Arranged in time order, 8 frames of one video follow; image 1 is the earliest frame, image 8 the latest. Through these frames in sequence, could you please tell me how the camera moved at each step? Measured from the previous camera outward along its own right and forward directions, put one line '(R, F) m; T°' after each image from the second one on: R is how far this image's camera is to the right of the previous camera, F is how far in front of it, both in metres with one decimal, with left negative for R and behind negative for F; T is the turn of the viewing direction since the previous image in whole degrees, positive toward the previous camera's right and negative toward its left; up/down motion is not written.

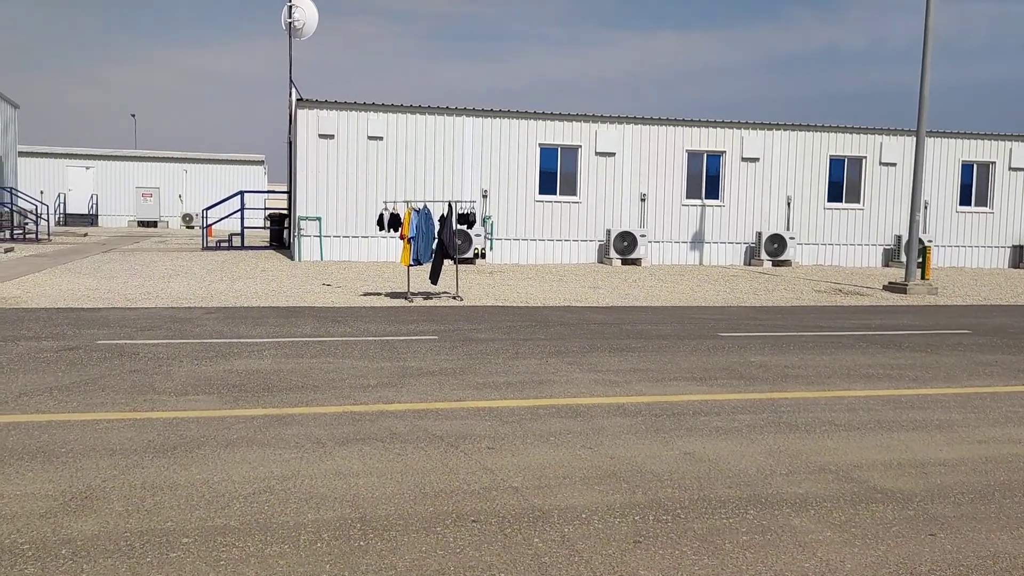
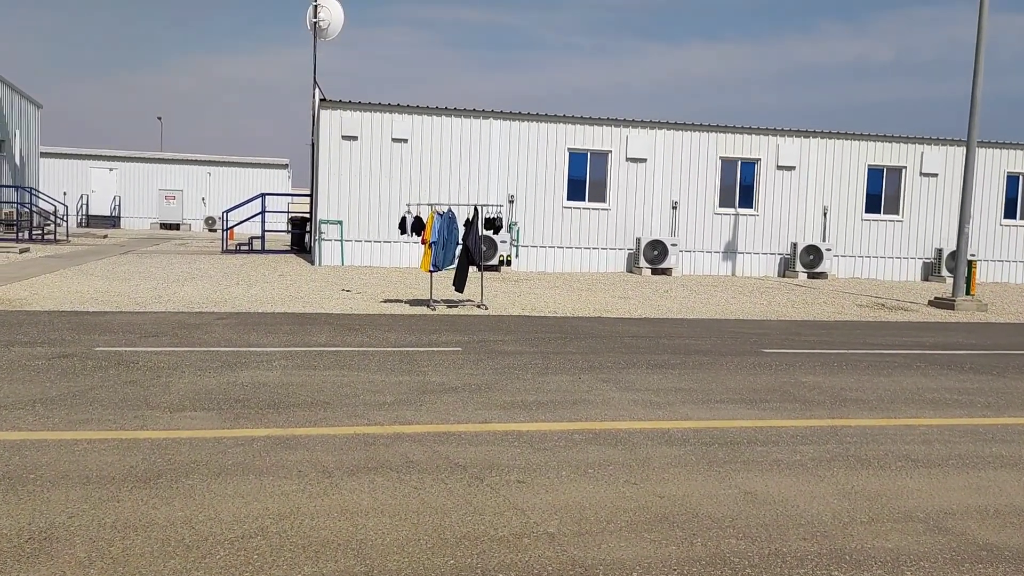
(-0.1, +0.8) m; -1°
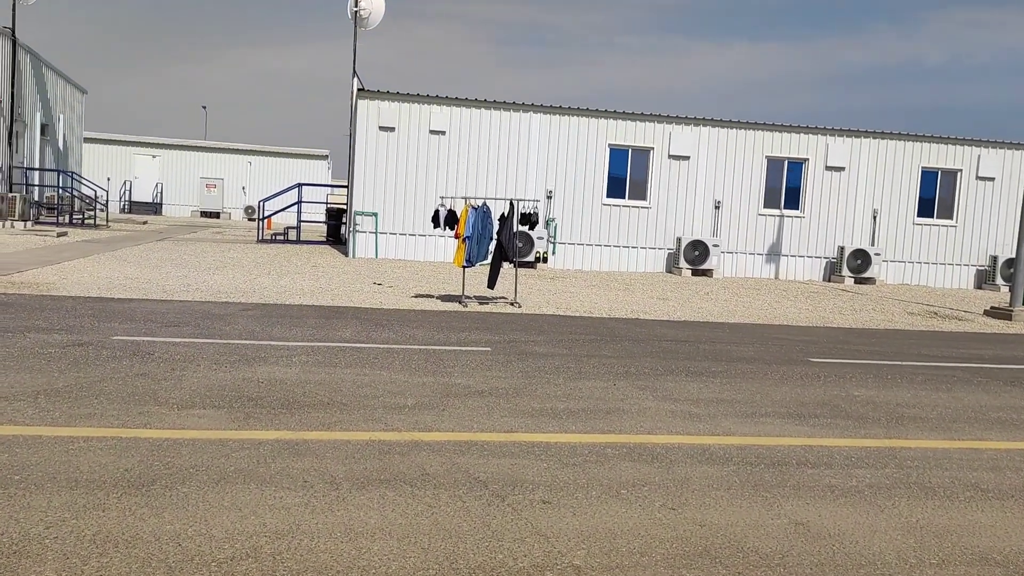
(0.0, +0.5) m; -2°
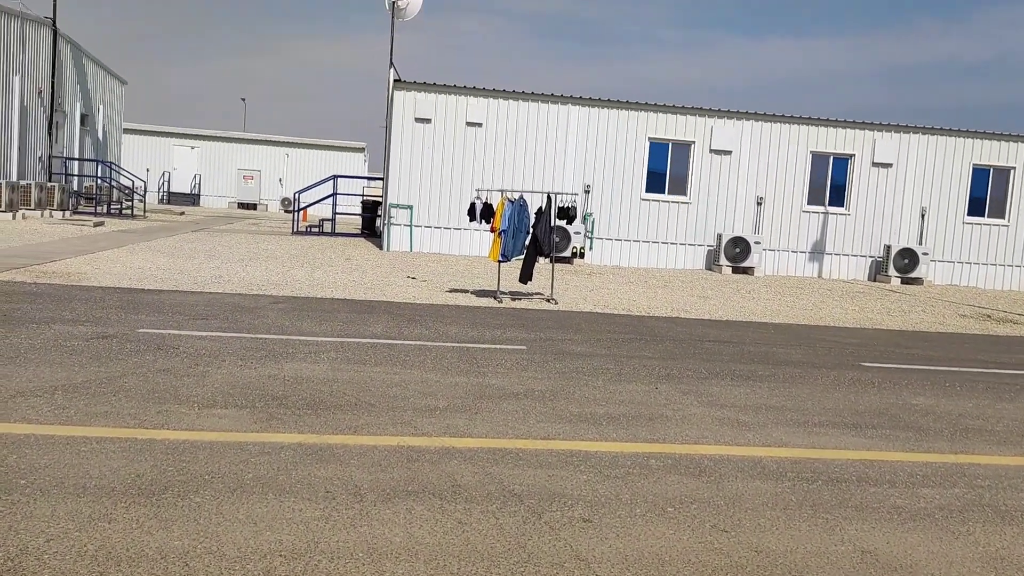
(0.0, +0.4) m; -2°
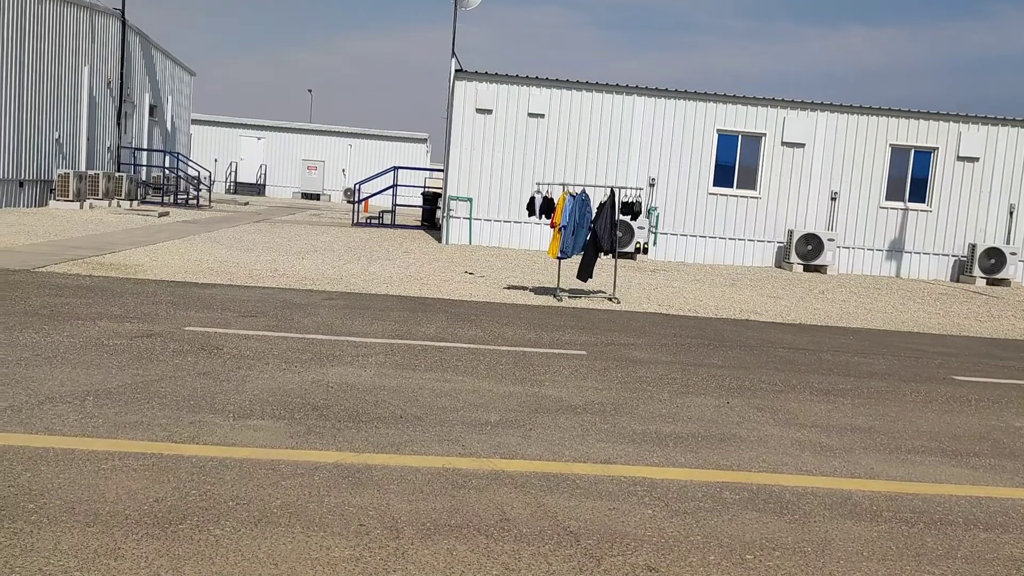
(0.0, +0.5) m; -4°
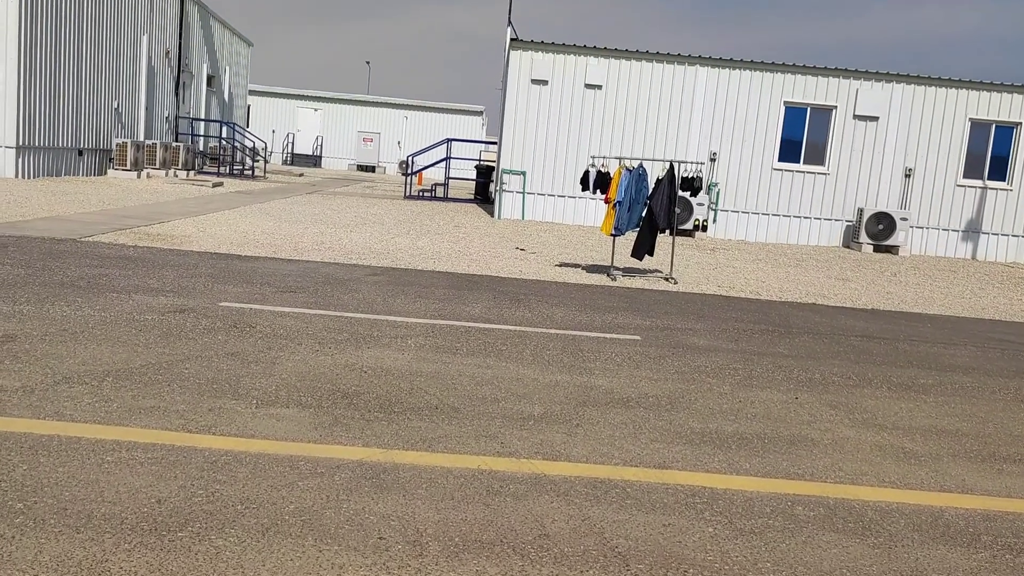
(0.0, +0.5) m; -4°
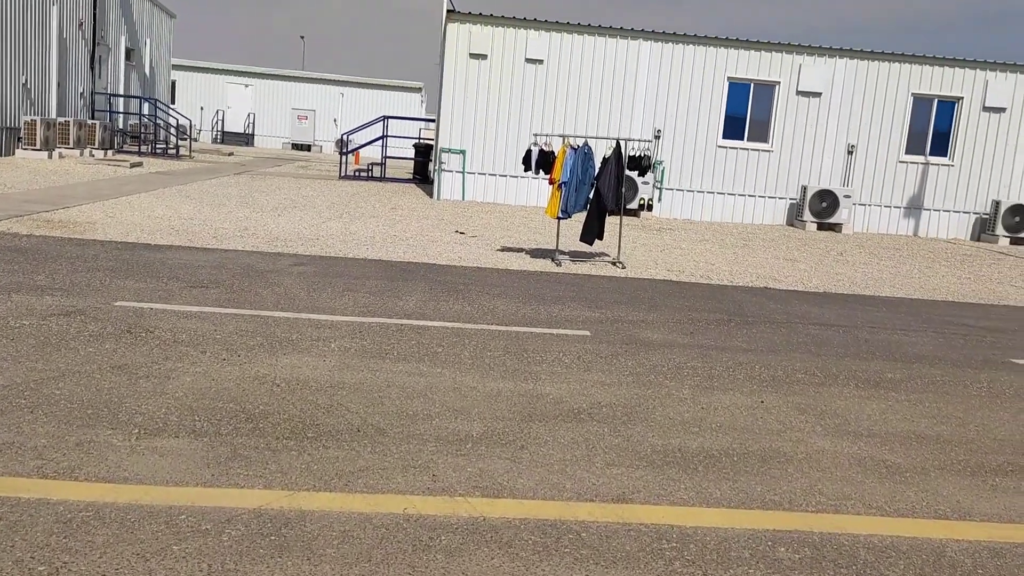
(+0.1, +0.7) m; +4°
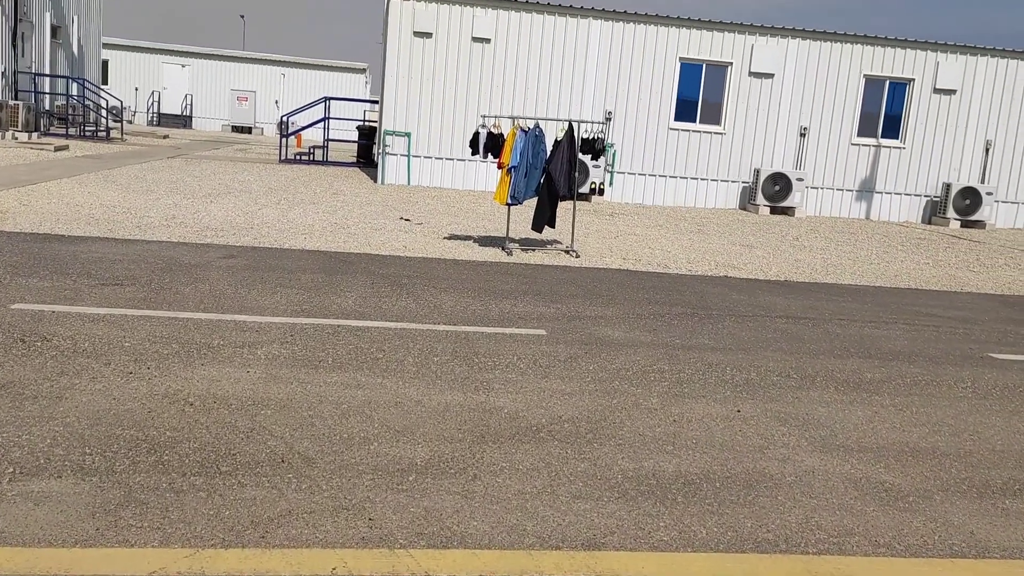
(0.0, +0.6) m; +3°
